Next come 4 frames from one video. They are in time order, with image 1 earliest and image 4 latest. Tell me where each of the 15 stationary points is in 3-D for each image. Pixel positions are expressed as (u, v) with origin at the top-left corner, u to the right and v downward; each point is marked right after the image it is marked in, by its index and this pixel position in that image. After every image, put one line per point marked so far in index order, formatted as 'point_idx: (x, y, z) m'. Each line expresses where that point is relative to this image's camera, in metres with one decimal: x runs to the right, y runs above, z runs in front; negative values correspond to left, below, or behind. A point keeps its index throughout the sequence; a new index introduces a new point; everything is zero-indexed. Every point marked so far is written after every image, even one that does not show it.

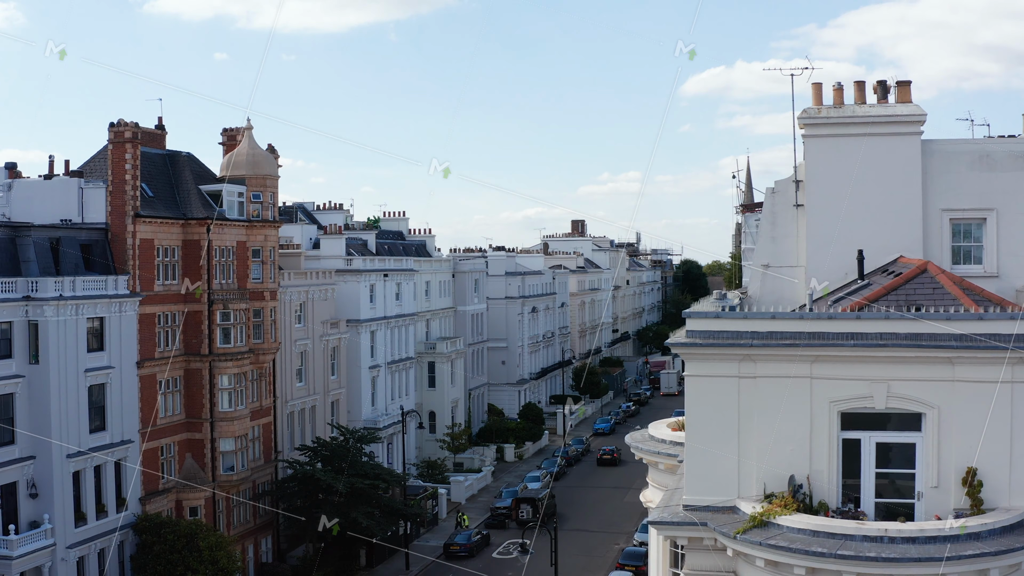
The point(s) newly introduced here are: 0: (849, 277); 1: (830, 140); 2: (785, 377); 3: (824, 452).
0: (+5.5, +0.2, +16.9) m
1: (+5.2, +2.4, +17.0) m
2: (+2.8, -0.9, +10.7) m
3: (+3.2, -1.7, +10.7) m
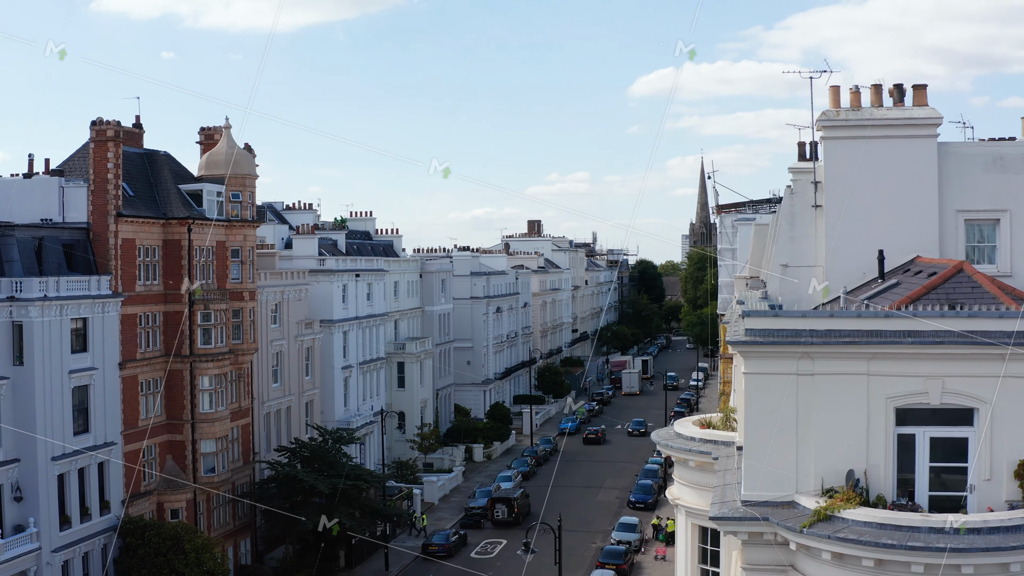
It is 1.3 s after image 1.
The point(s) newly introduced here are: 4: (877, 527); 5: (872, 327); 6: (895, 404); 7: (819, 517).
0: (+5.9, +0.2, +17.2) m
1: (+5.6, +2.4, +17.3) m
2: (+3.5, -0.9, +11.0) m
3: (+3.9, -1.7, +10.9) m
4: (+3.6, -2.3, +10.2) m
5: (+3.8, -0.4, +10.9) m
6: (+4.0, -1.2, +10.9) m
7: (+3.1, -2.3, +10.5) m
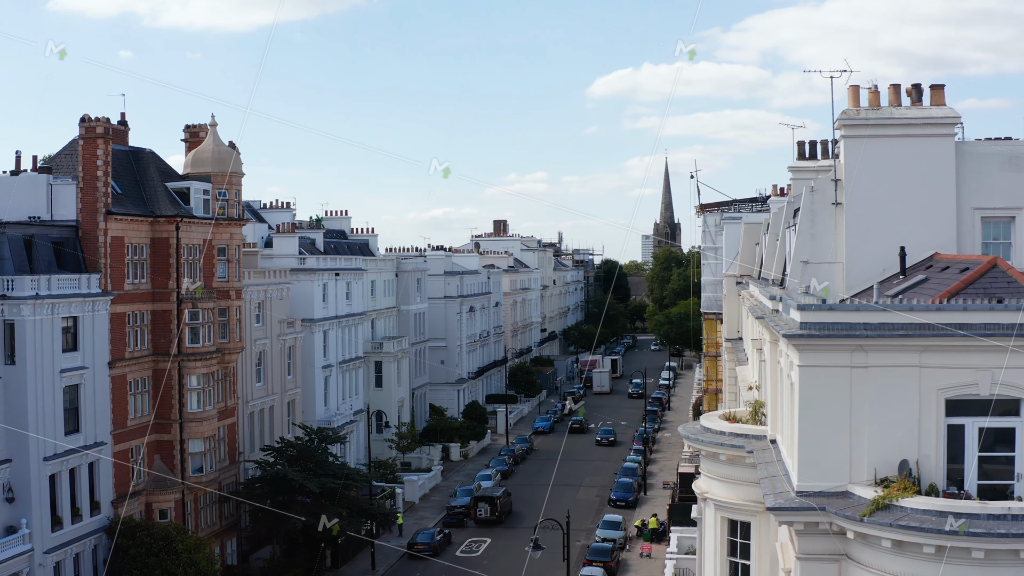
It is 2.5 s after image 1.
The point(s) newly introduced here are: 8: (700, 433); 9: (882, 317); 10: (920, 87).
0: (+6.4, +0.3, +17.5) m
1: (+6.1, +2.5, +17.6) m
2: (+4.1, -0.9, +11.2) m
3: (+4.5, -1.6, +11.2) m
4: (+4.3, -2.3, +10.4) m
5: (+4.4, -0.3, +11.2) m
6: (+4.7, -1.2, +11.2) m
7: (+3.8, -2.3, +10.7) m
8: (+2.9, -2.3, +16.1) m
9: (+4.0, -0.3, +11.2) m
10: (+7.0, +3.5, +17.8) m
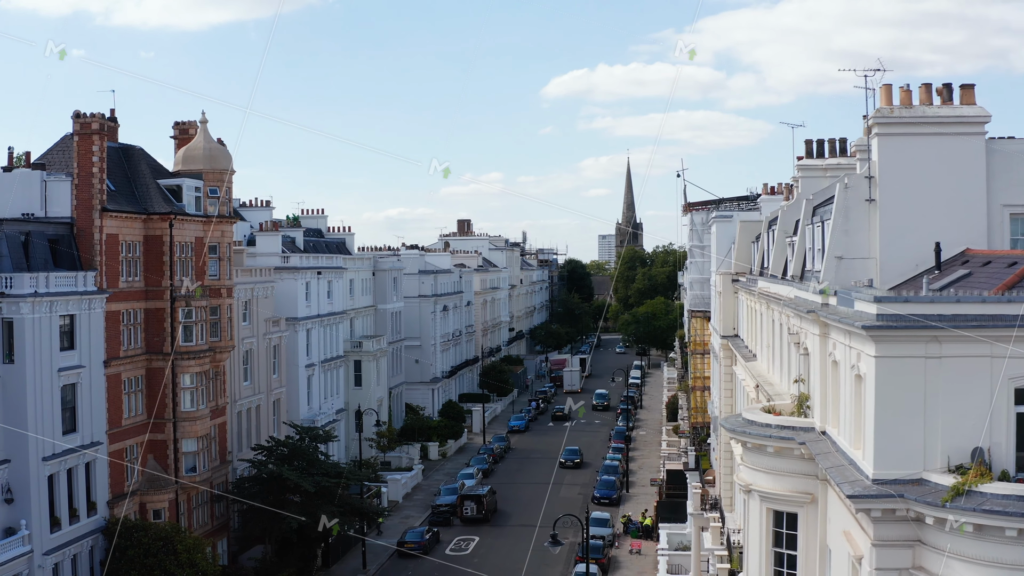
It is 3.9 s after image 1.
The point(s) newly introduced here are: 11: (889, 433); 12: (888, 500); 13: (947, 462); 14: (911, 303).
0: (+7.1, +0.4, +17.9) m
1: (+6.8, +2.6, +17.9) m
2: (+5.0, -0.8, +11.5) m
3: (+5.4, -1.5, +11.5) m
4: (+5.2, -2.2, +10.7) m
5: (+5.3, -0.3, +11.4) m
6: (+5.6, -1.1, +11.5) m
7: (+4.7, -2.2, +10.9) m
8: (+3.6, -2.2, +16.3) m
9: (+4.9, -0.2, +11.4) m
10: (+7.7, +3.5, +18.2) m
11: (+4.2, -1.6, +11.6) m
12: (+4.1, -2.3, +11.4) m
13: (+4.8, -1.9, +11.5) m
14: (+4.4, -0.2, +11.5) m
